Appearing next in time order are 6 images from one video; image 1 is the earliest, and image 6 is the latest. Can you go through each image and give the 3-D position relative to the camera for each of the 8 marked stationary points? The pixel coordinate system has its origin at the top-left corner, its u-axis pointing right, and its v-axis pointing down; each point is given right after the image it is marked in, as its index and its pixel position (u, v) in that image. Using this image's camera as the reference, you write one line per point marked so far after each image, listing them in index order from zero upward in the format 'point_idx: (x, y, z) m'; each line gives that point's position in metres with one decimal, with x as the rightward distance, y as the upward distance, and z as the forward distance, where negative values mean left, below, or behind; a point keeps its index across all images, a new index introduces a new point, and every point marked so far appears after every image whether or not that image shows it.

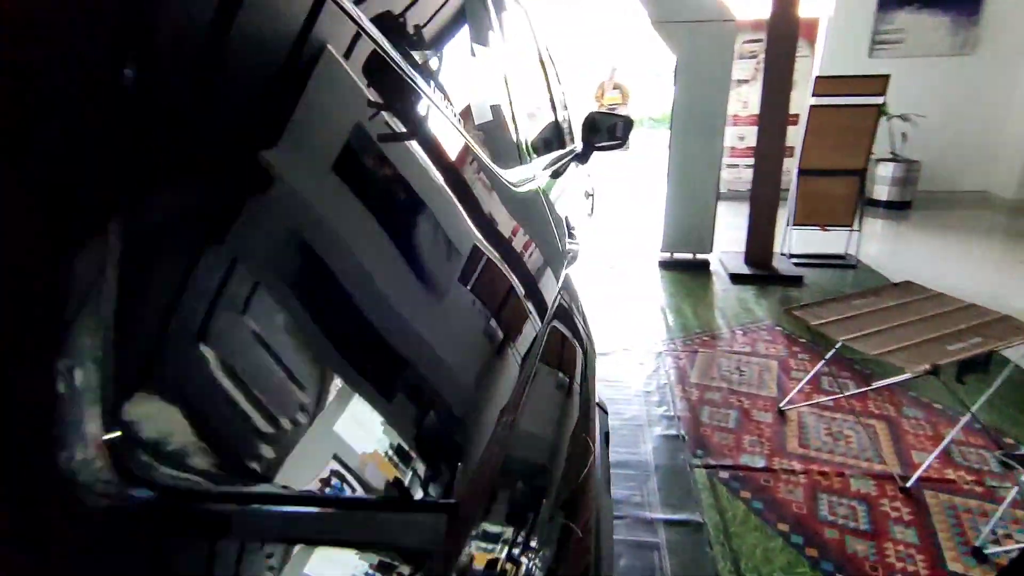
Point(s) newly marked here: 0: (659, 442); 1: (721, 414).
0: (+0.5, -0.5, +2.0) m
1: (+0.8, -0.5, +2.1) m
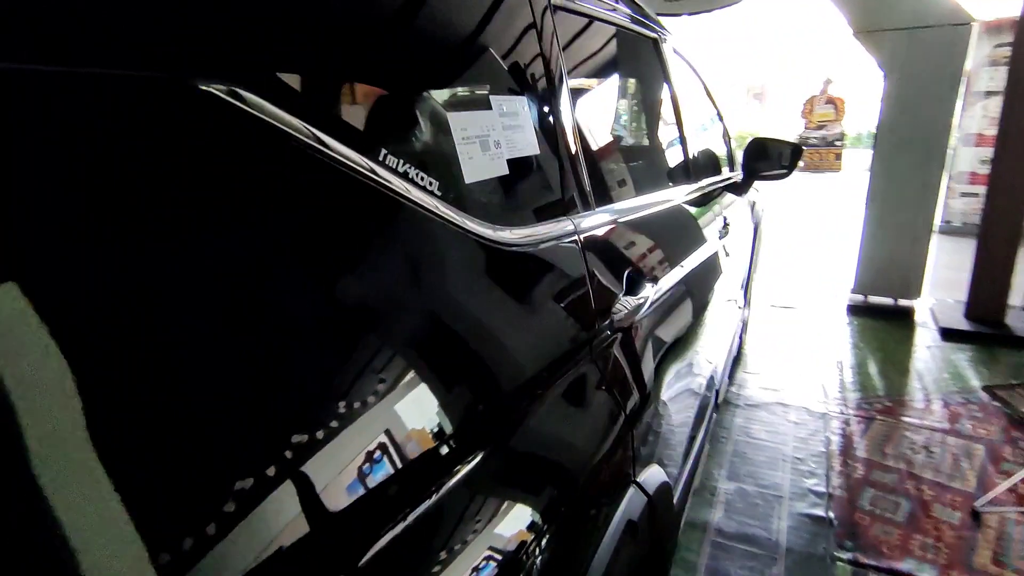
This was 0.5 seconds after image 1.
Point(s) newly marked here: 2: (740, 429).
0: (+0.8, -0.7, +1.7) m
1: (+1.2, -0.7, +1.8) m
2: (+0.9, -0.5, +2.2) m
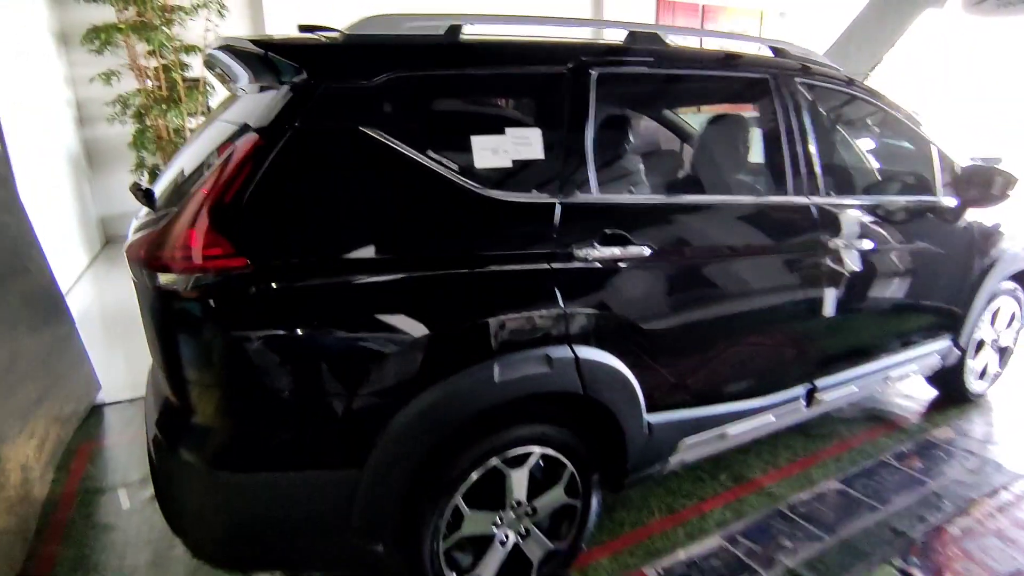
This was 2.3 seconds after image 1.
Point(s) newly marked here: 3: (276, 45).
0: (+1.1, -0.7, +1.8) m
1: (+1.4, -0.8, +1.7) m
2: (+1.5, -0.6, +2.2) m
3: (-0.5, +0.5, +1.2) m
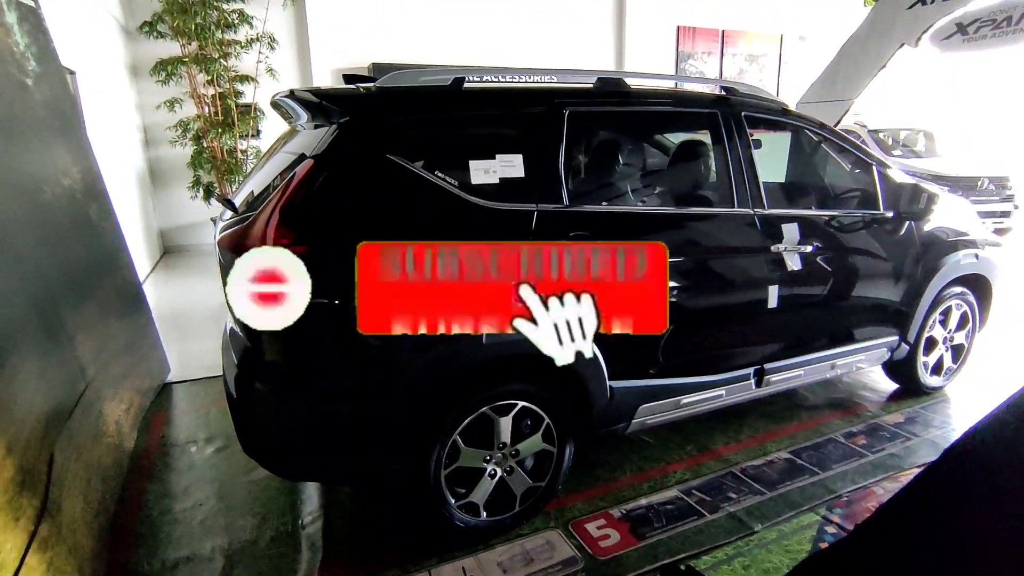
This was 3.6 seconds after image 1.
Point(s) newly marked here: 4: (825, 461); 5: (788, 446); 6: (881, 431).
0: (+1.1, -0.7, +2.1) m
1: (+1.4, -0.8, +2.0) m
2: (+1.5, -0.6, +2.5) m
3: (-0.6, +0.6, +1.7) m
4: (+1.3, -0.7, +2.3) m
5: (+1.2, -0.7, +2.4) m
6: (+1.6, -0.6, +2.5) m
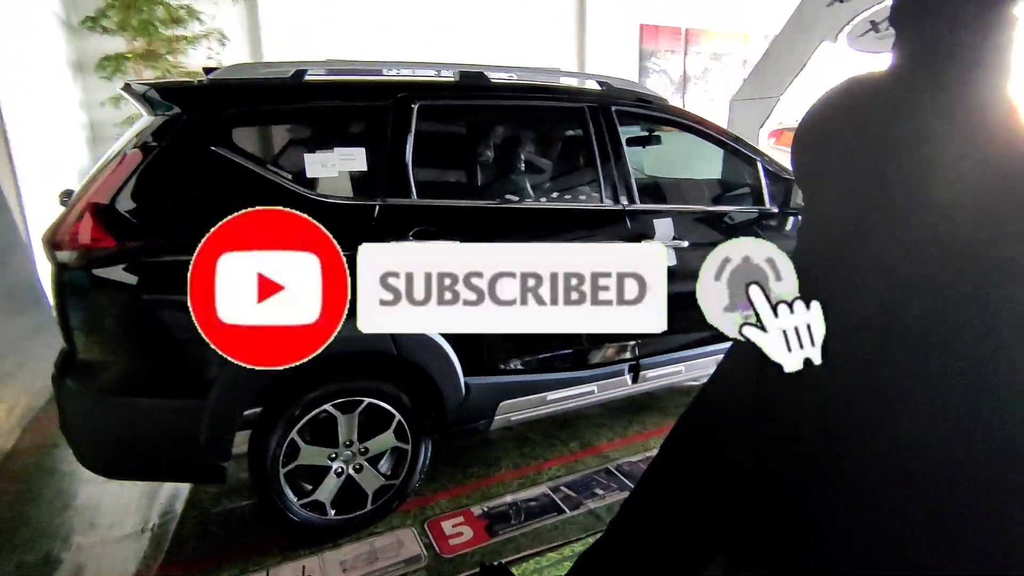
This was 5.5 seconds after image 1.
0: (+0.6, -0.7, +2.1) m
1: (+0.9, -0.7, +2.0) m
2: (+1.0, -0.6, +2.5) m
3: (-1.0, +0.6, +1.7) m
4: (+0.8, -0.7, +2.3) m
5: (+0.7, -0.6, +2.4) m
6: (+1.1, -0.6, +2.5) m
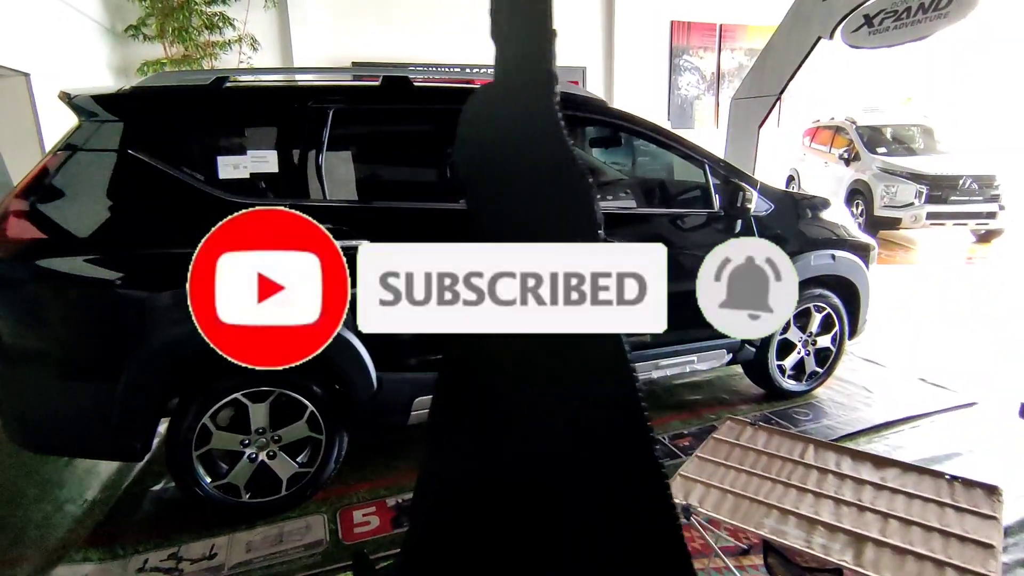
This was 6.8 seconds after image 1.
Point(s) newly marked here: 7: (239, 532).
0: (+0.3, -0.7, +2.1) m
1: (+0.6, -0.8, +1.9) m
2: (+0.7, -0.6, +2.5) m
3: (-1.3, +0.6, +1.8) m
4: (+0.5, -0.7, +2.3) m
5: (+0.4, -0.7, +2.4) m
6: (+0.9, -0.6, +2.5) m
7: (-0.9, -0.8, +1.9) m
